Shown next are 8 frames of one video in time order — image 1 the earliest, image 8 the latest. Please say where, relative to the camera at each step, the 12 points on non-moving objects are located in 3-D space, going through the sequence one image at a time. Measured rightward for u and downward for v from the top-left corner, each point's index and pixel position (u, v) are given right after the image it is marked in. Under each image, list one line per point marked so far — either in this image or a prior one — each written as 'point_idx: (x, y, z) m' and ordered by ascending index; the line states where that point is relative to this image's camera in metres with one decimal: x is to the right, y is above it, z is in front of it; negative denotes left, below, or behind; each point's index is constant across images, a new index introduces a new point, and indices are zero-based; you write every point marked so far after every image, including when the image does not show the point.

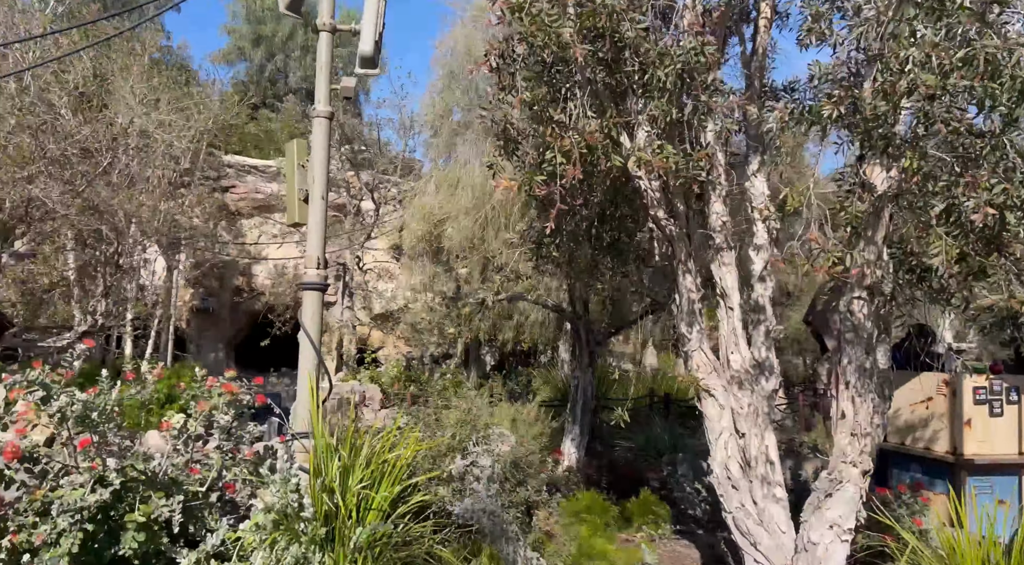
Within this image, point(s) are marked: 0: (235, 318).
0: (-4.8, -0.6, +13.8) m
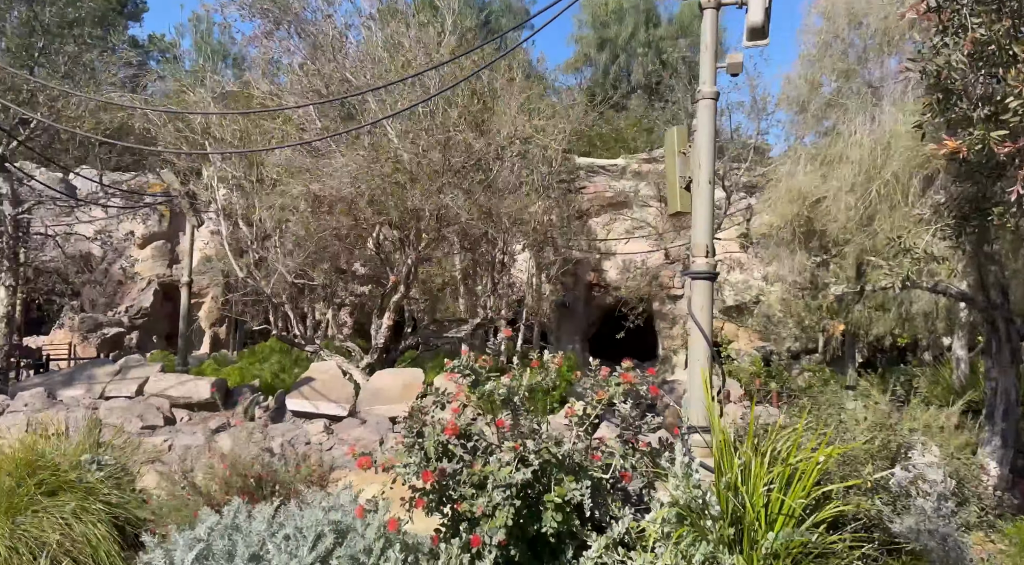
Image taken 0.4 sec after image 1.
0: (+1.3, -0.5, +14.5) m
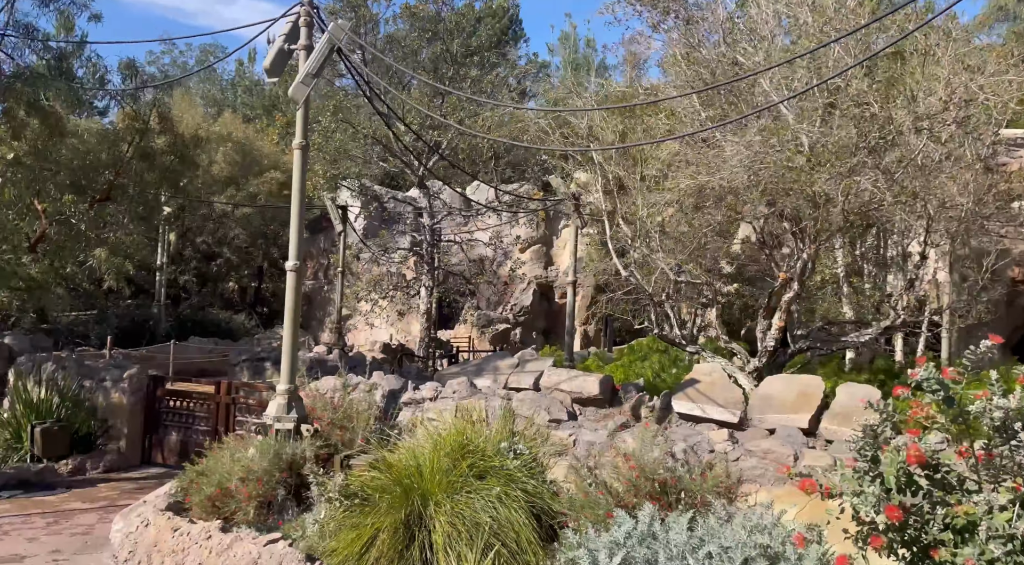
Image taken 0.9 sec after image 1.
0: (+7.5, -0.4, +12.2) m
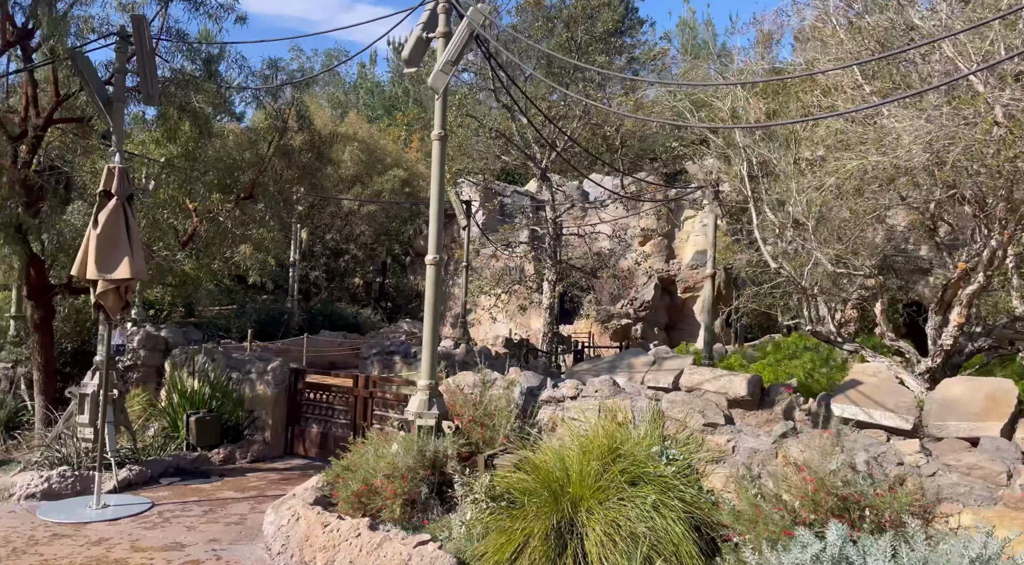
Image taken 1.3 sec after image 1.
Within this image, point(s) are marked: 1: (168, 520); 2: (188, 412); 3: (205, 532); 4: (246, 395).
0: (+9.4, -0.3, +10.8) m
1: (-2.8, -1.9, +6.6) m
2: (-3.8, -1.5, +9.5) m
3: (-2.4, -1.9, +6.3) m
4: (-3.2, -1.4, +9.9) m
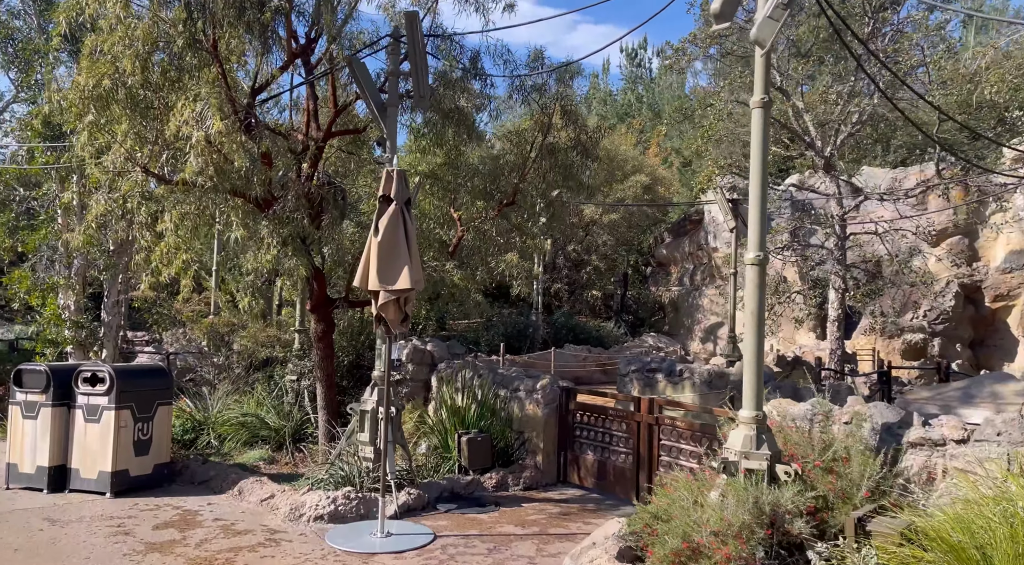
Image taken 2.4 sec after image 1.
0: (+12.4, -0.3, +6.7) m
1: (-0.4, -2.0, +6.0) m
2: (-0.6, -1.6, +9.0) m
3: (-0.1, -2.0, +5.6) m
4: (0.0, -1.5, +9.3) m
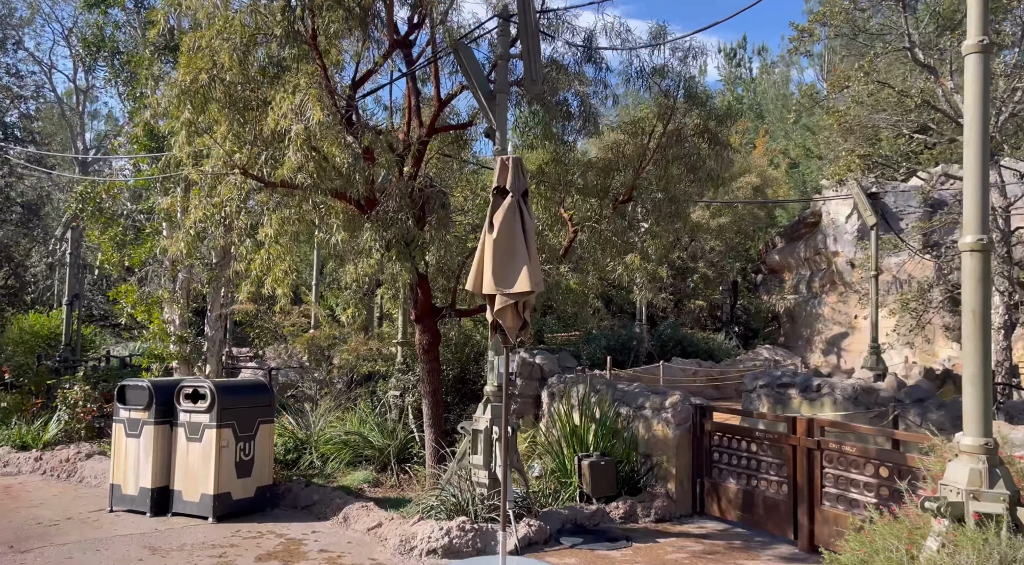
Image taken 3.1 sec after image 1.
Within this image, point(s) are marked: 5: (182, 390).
0: (+13.3, -0.1, +4.4) m
1: (+0.5, -2.1, +5.1) m
2: (+0.7, -1.7, +8.1) m
3: (+0.7, -2.0, +4.6) m
4: (+1.3, -1.6, +8.3) m
5: (-3.5, -1.2, +8.8) m
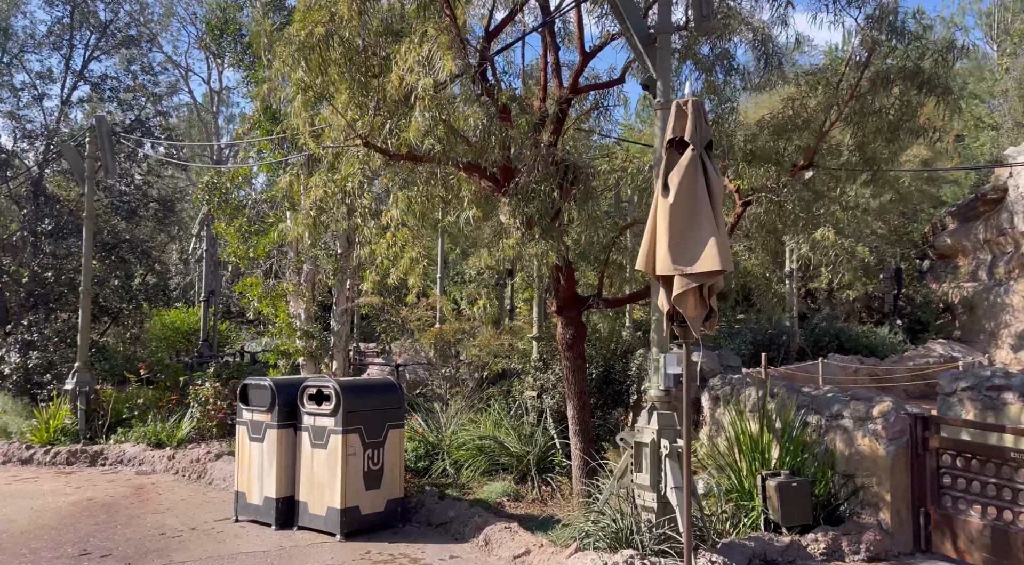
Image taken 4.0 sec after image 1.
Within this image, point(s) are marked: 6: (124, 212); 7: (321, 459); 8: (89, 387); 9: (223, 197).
0: (+14.0, +0.2, +1.1) m
1: (+1.4, -1.9, +3.8) m
2: (+2.1, -1.6, +6.7) m
3: (+1.6, -1.9, +3.3) m
4: (+2.7, -1.4, +6.8) m
5: (-2.0, -1.1, +8.0) m
6: (-8.4, +1.5, +17.6) m
7: (-1.8, -1.7, +7.6) m
8: (-7.4, -1.8, +14.3) m
9: (-4.5, +1.3, +12.6) m
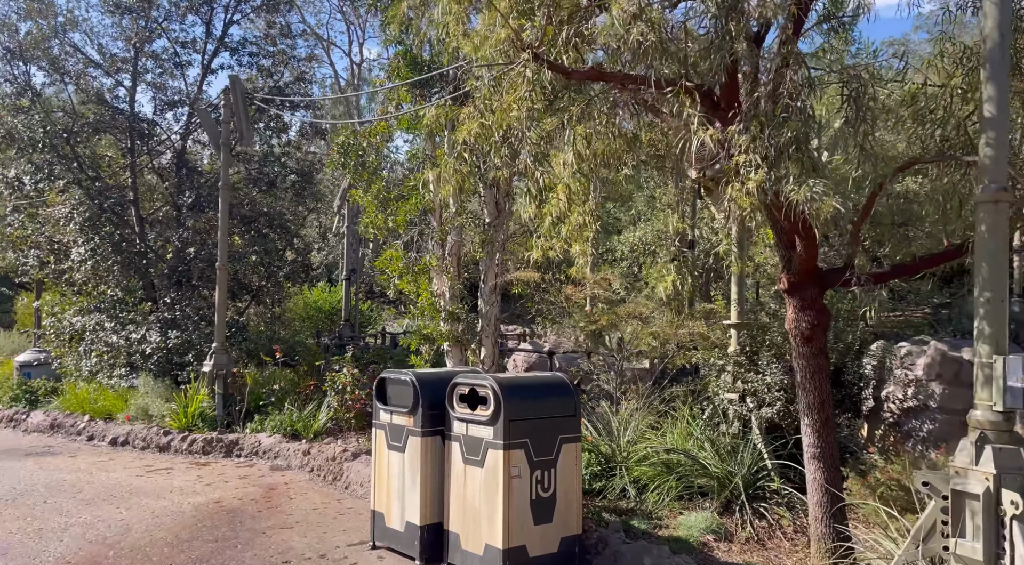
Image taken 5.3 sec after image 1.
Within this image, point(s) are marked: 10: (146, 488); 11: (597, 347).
0: (+14.2, +0.2, -3.2) m
1: (+2.3, -1.8, +1.6) m
2: (+3.4, -1.4, +4.3) m
3: (+2.4, -1.8, +1.0) m
4: (+4.1, -1.2, +4.3) m
5: (-0.4, -0.8, +6.2) m
6: (-5.1, +2.0, +16.8) m
7: (-0.3, -1.4, +5.9) m
8: (-4.7, -1.4, +13.4) m
9: (-2.1, +1.7, +11.2) m
10: (-4.5, -2.5, +9.9) m
11: (+1.1, -0.8, +10.5) m
